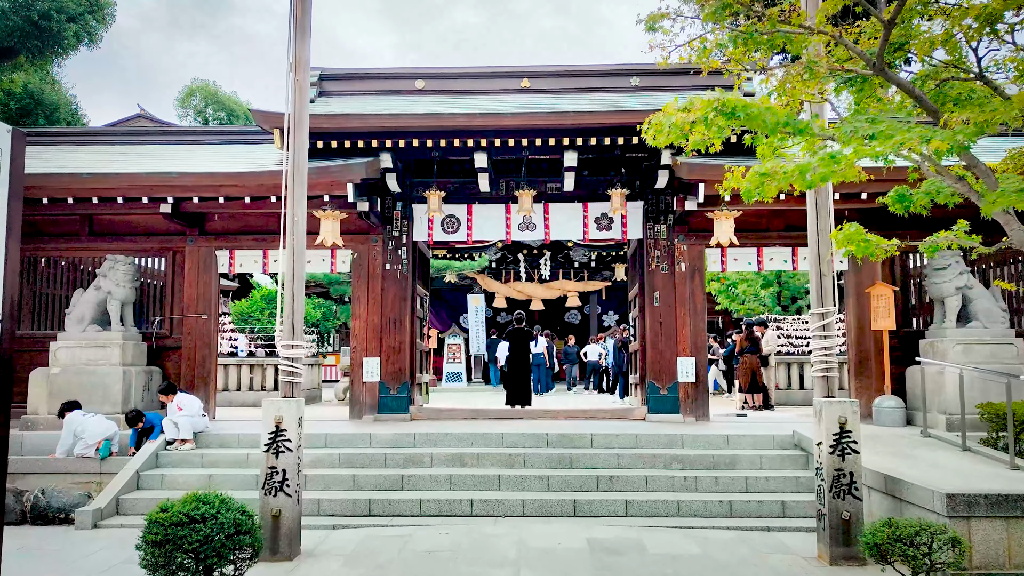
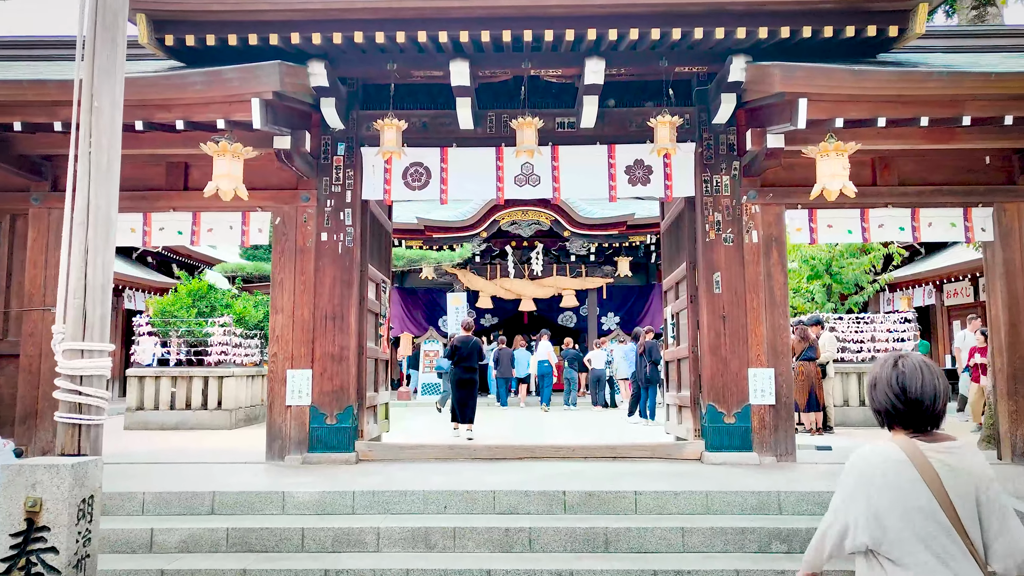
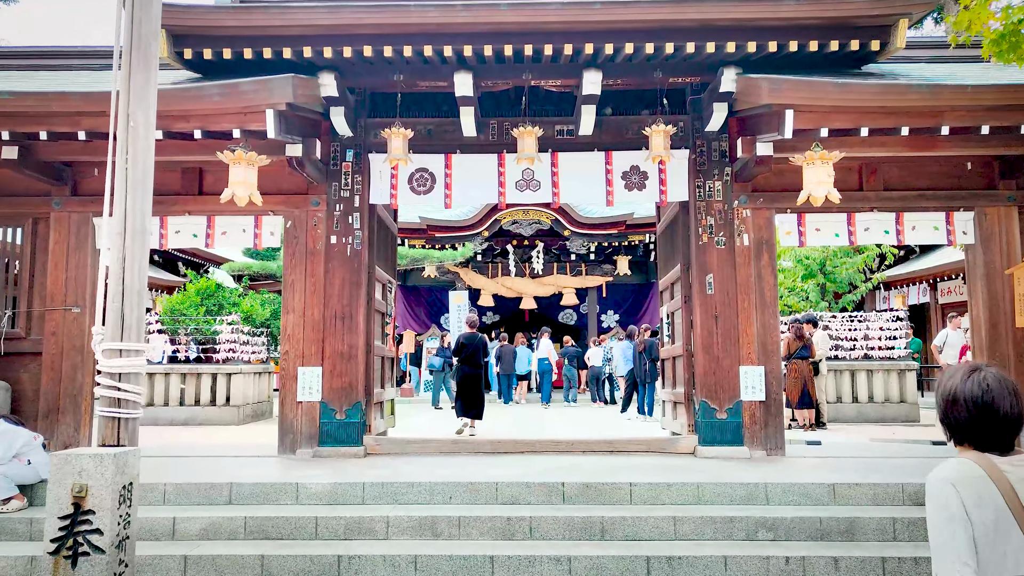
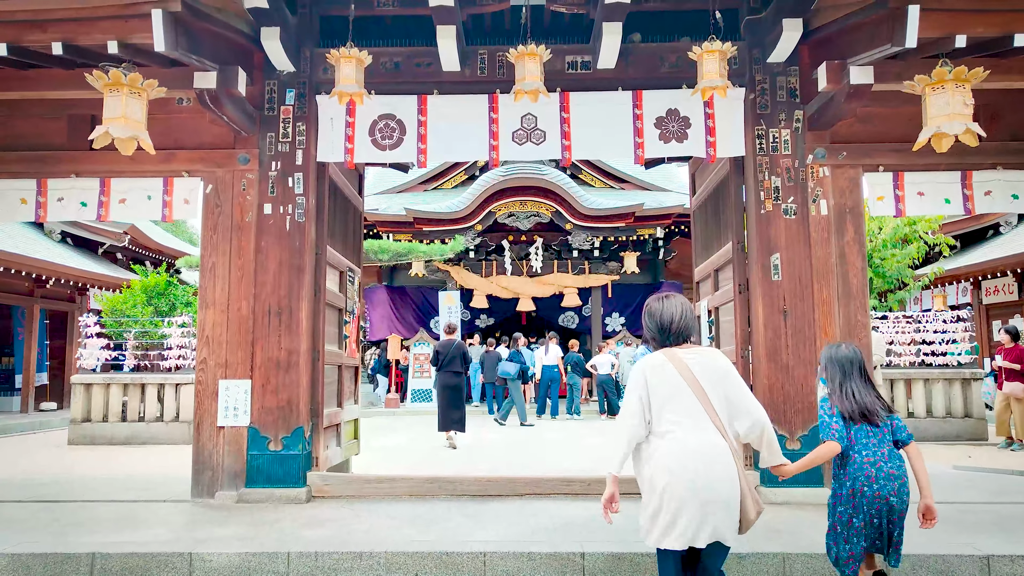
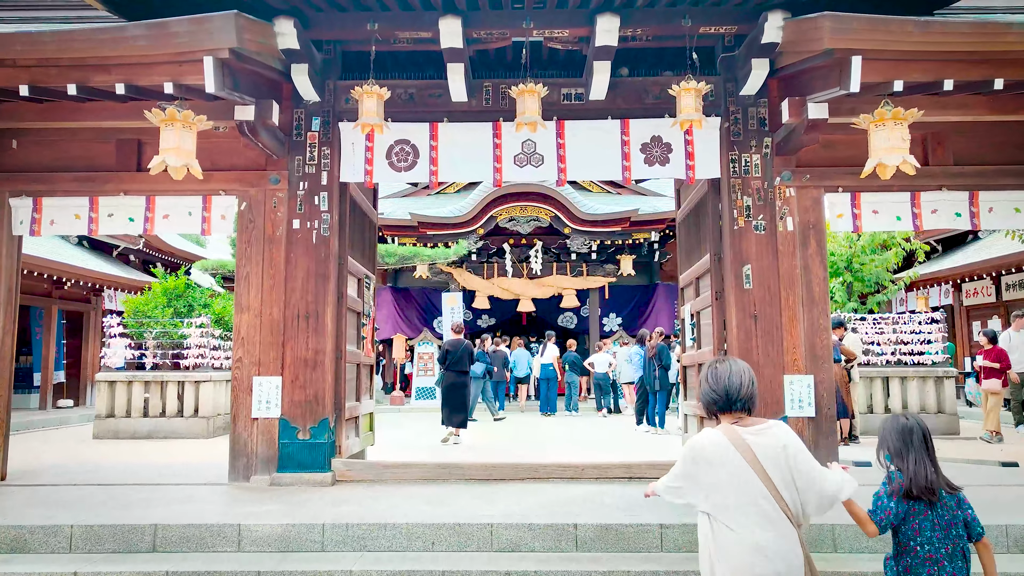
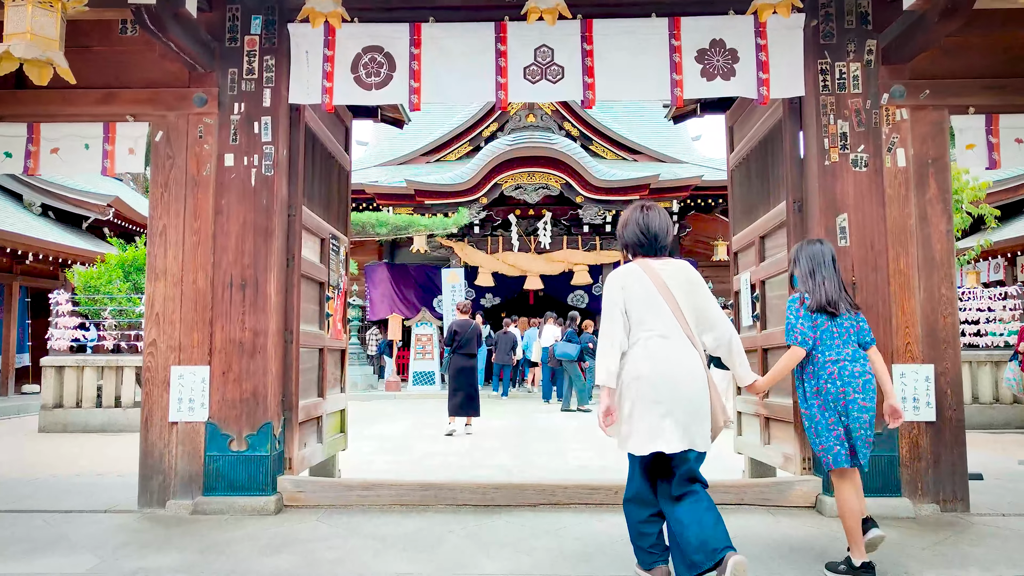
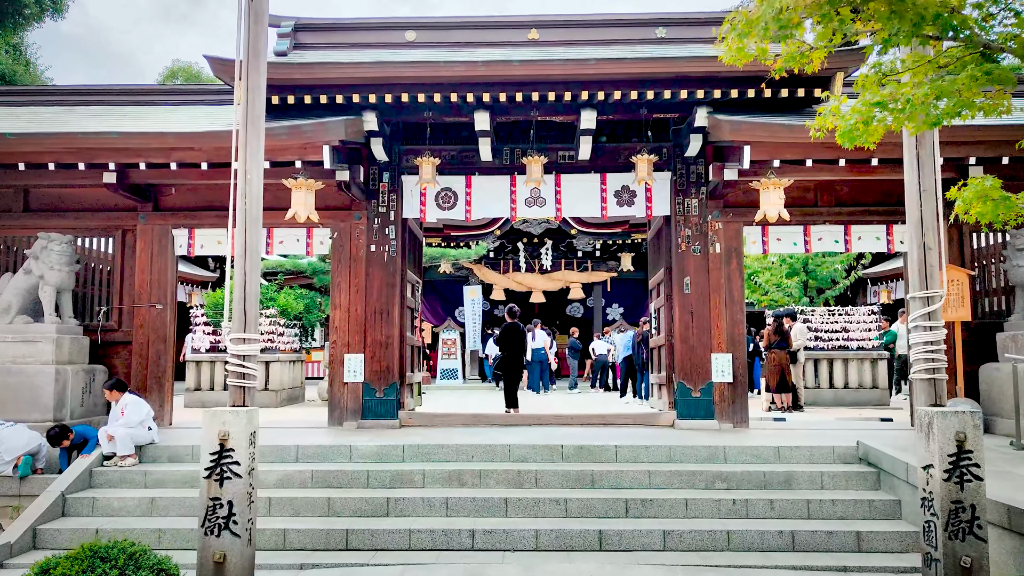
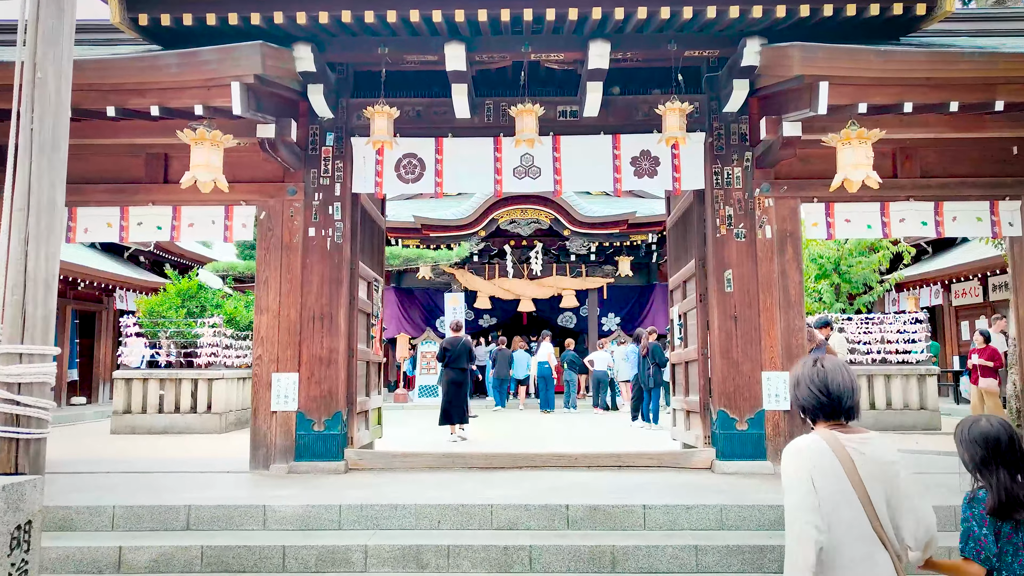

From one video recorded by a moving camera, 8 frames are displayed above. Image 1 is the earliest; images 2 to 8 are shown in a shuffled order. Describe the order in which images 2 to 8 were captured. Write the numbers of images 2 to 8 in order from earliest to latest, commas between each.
7, 3, 2, 8, 5, 4, 6
